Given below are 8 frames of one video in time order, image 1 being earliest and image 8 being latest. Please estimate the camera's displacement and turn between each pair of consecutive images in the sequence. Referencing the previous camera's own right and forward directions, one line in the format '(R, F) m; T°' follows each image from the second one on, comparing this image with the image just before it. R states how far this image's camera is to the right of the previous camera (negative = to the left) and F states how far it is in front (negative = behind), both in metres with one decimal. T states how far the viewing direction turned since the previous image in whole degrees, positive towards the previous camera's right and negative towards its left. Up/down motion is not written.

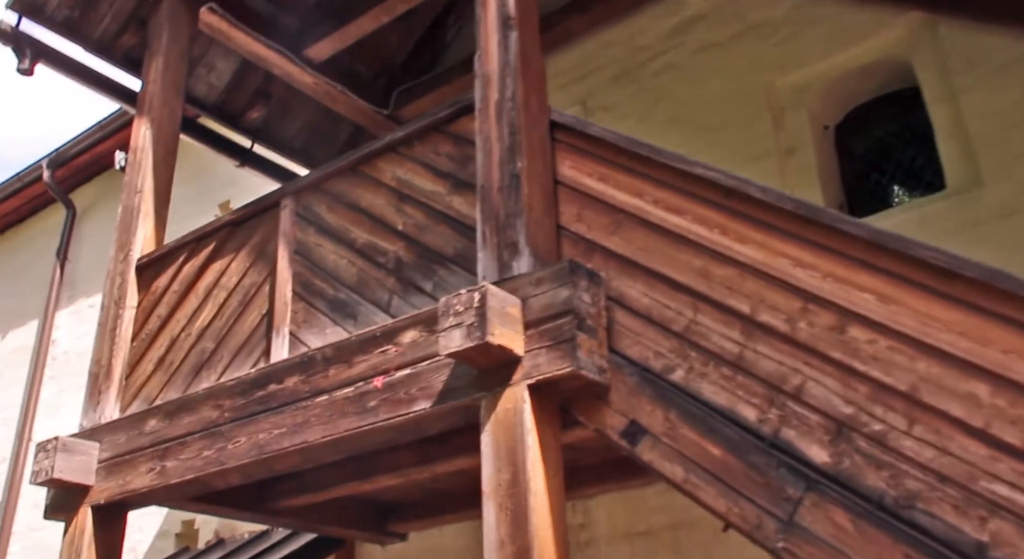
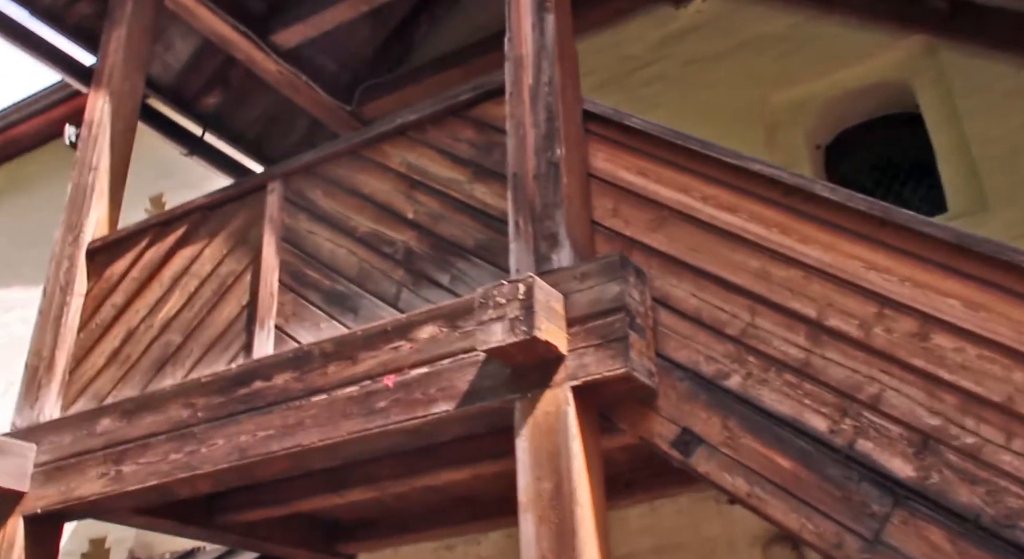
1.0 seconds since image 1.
(-0.4, +0.3) m; +6°
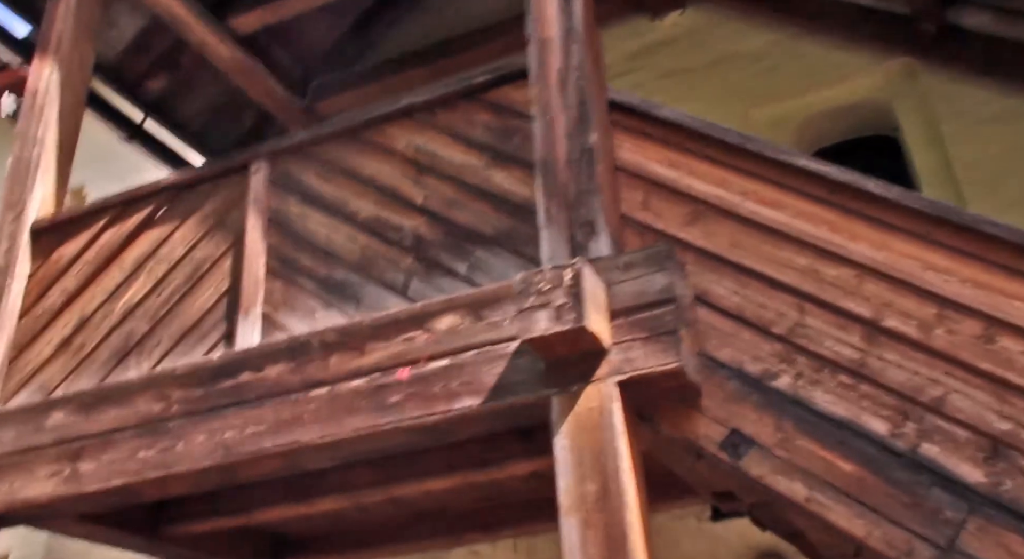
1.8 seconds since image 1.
(-0.4, +0.2) m; +7°
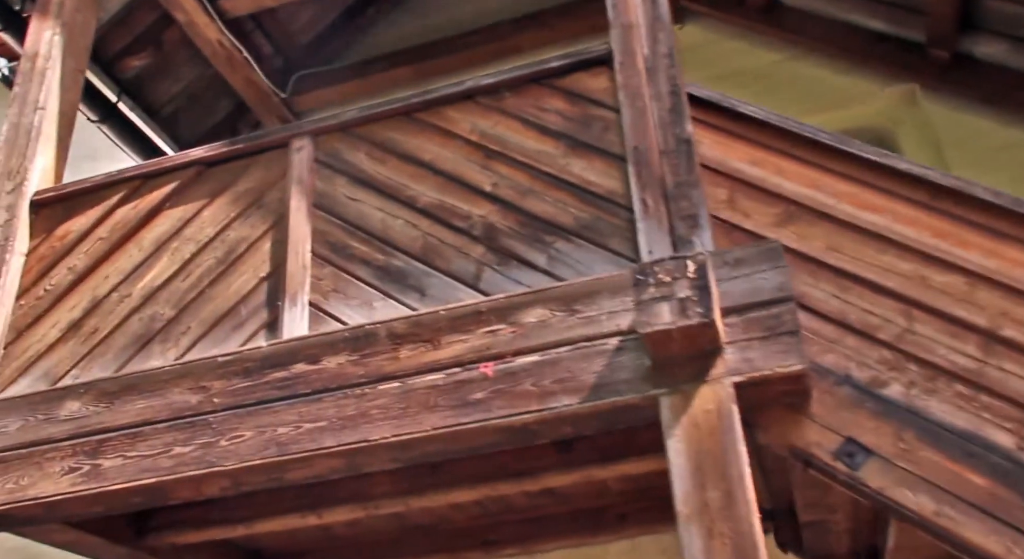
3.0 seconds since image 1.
(-0.6, +0.2) m; +6°
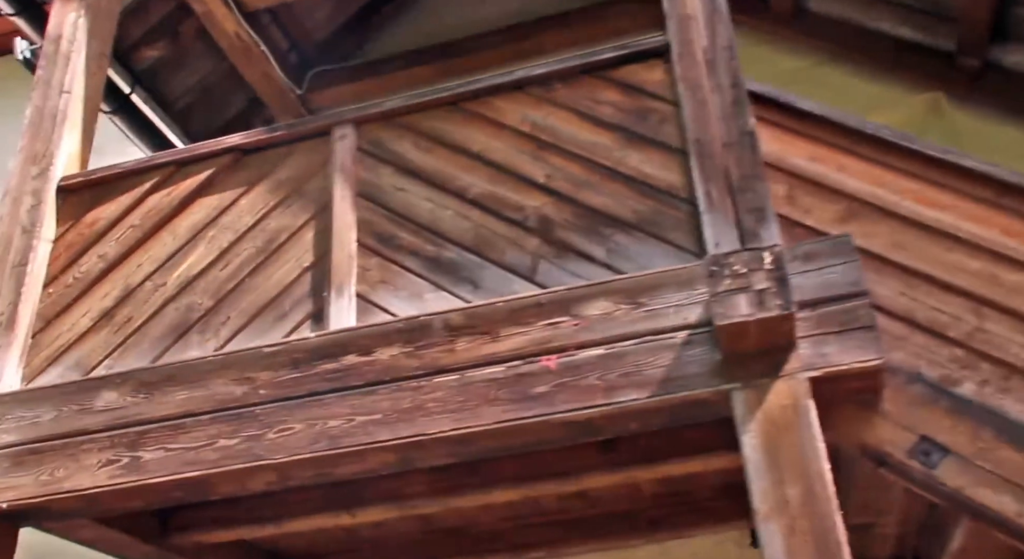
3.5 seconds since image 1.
(-0.2, +0.1) m; +2°
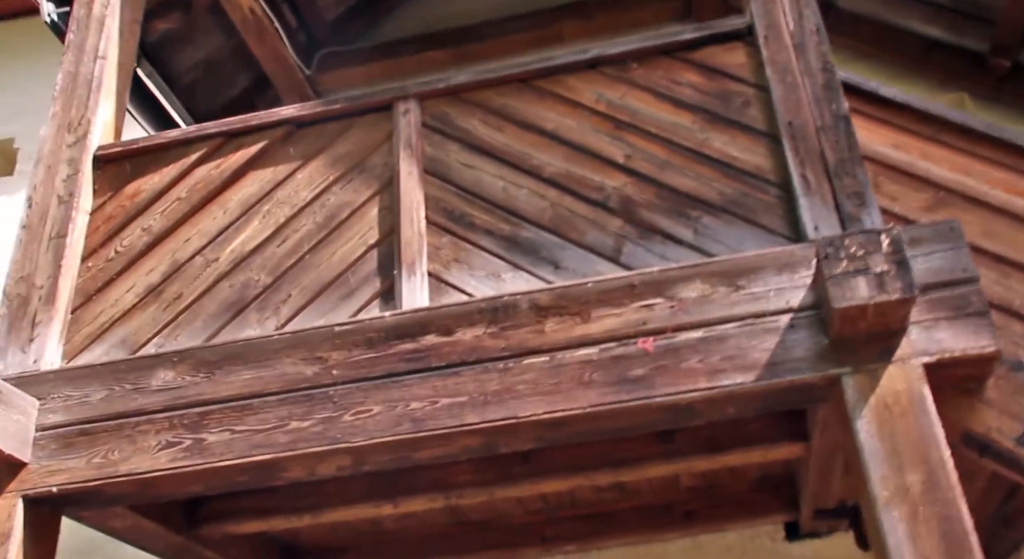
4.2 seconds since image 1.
(-0.4, +0.1) m; +3°
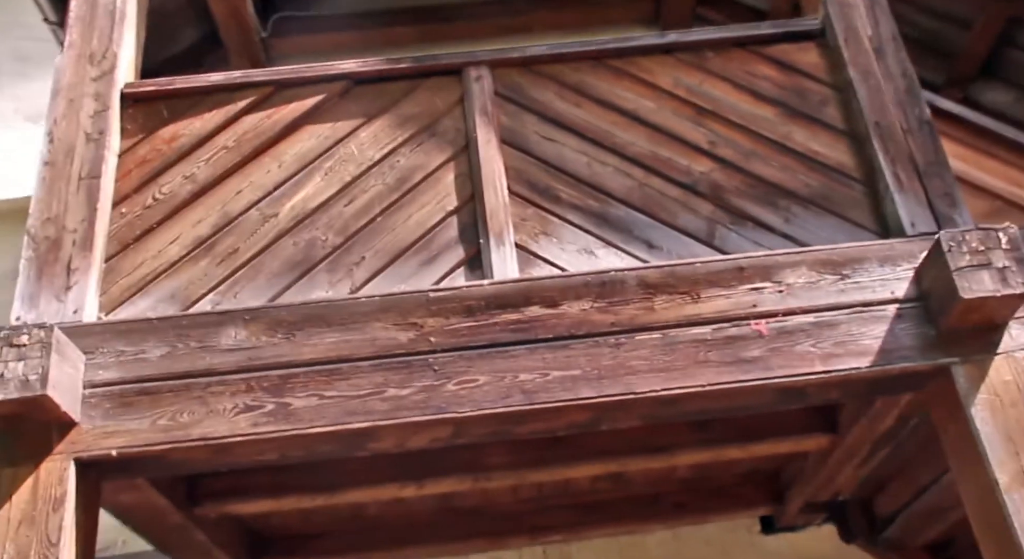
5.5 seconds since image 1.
(-0.8, +0.1) m; +11°
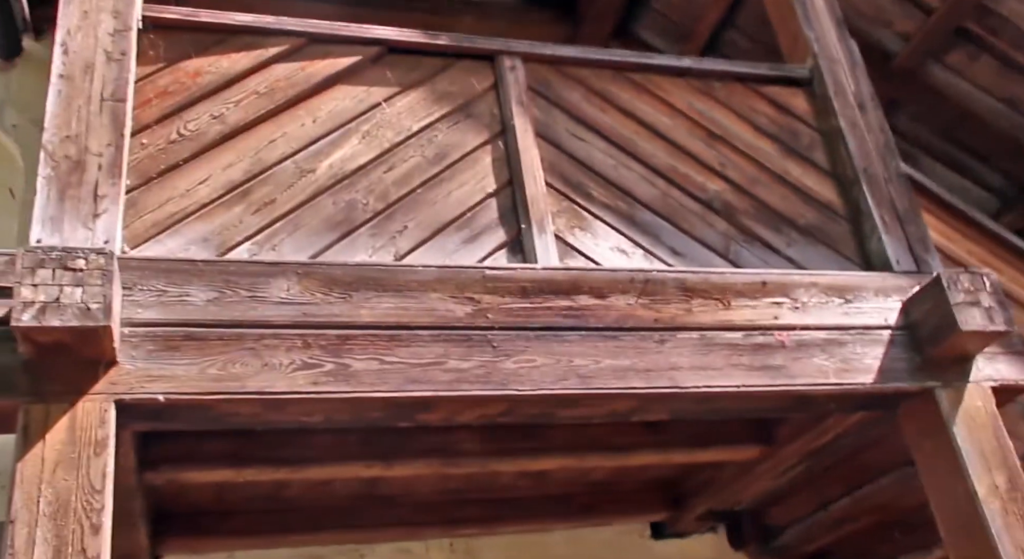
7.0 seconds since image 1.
(-0.9, +0.1) m; +15°
